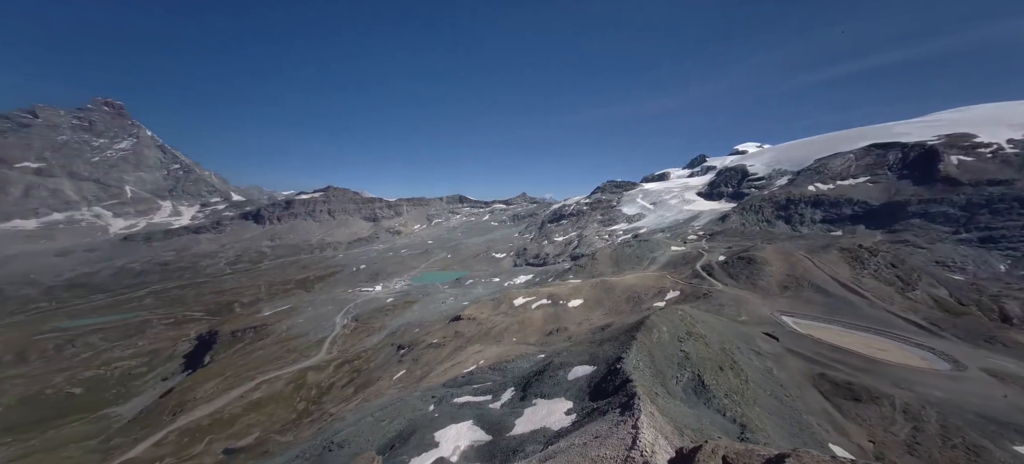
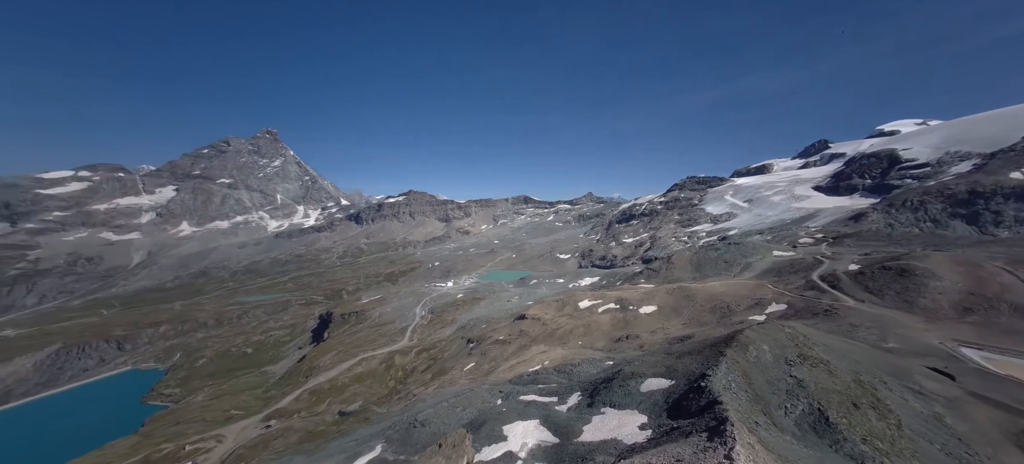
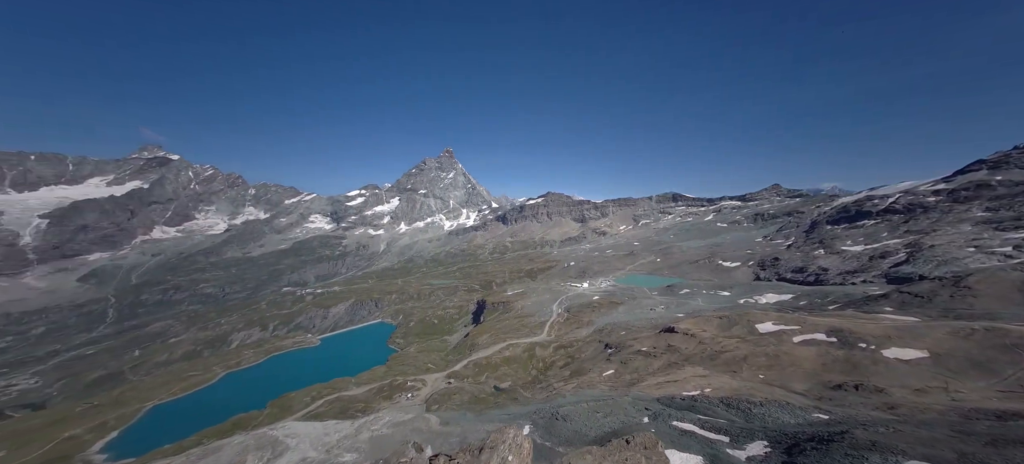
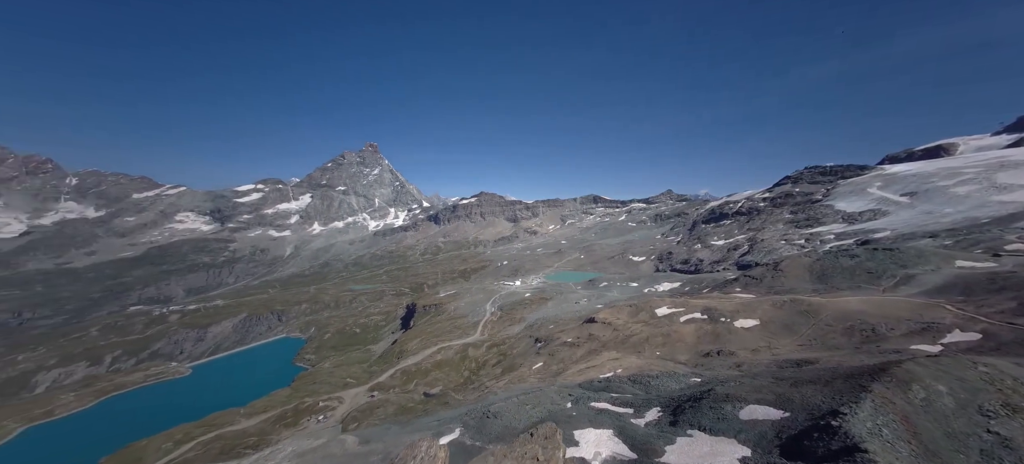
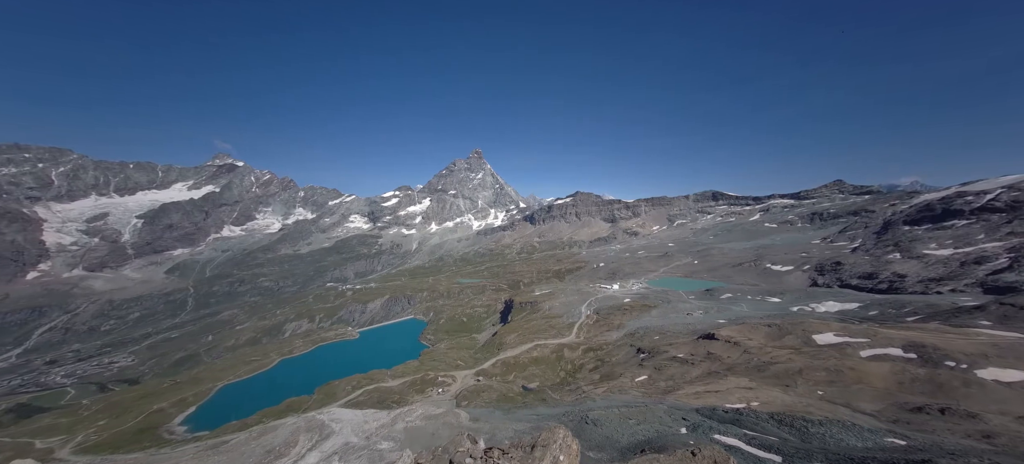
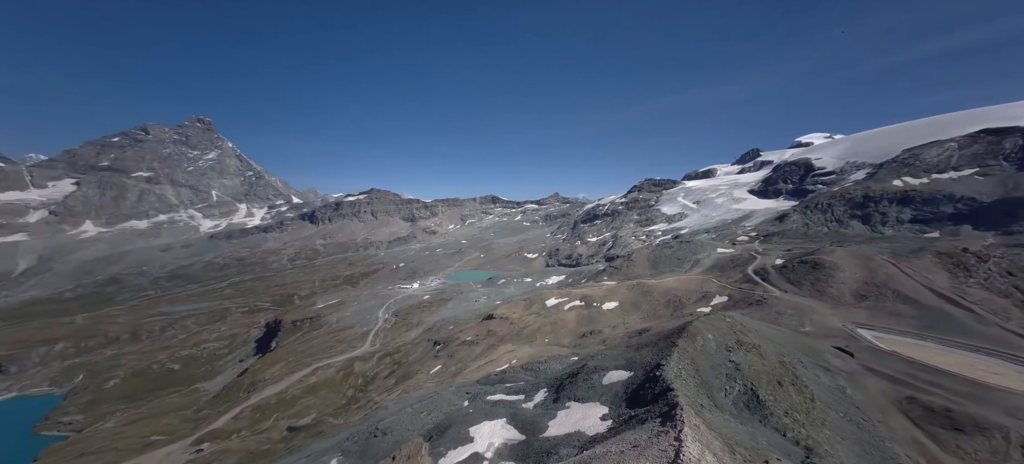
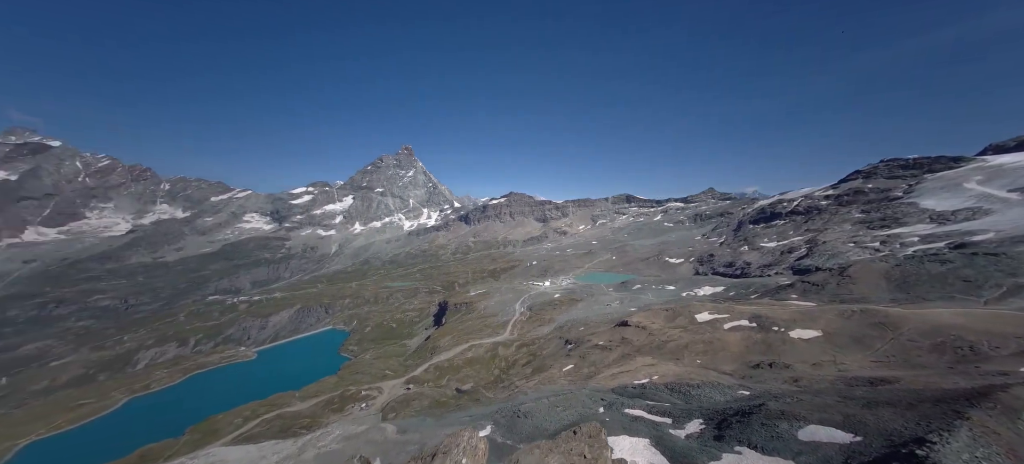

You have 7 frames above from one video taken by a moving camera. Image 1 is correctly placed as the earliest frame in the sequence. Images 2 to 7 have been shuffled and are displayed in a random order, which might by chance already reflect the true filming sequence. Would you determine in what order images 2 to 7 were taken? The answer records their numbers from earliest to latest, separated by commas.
6, 2, 4, 7, 3, 5
